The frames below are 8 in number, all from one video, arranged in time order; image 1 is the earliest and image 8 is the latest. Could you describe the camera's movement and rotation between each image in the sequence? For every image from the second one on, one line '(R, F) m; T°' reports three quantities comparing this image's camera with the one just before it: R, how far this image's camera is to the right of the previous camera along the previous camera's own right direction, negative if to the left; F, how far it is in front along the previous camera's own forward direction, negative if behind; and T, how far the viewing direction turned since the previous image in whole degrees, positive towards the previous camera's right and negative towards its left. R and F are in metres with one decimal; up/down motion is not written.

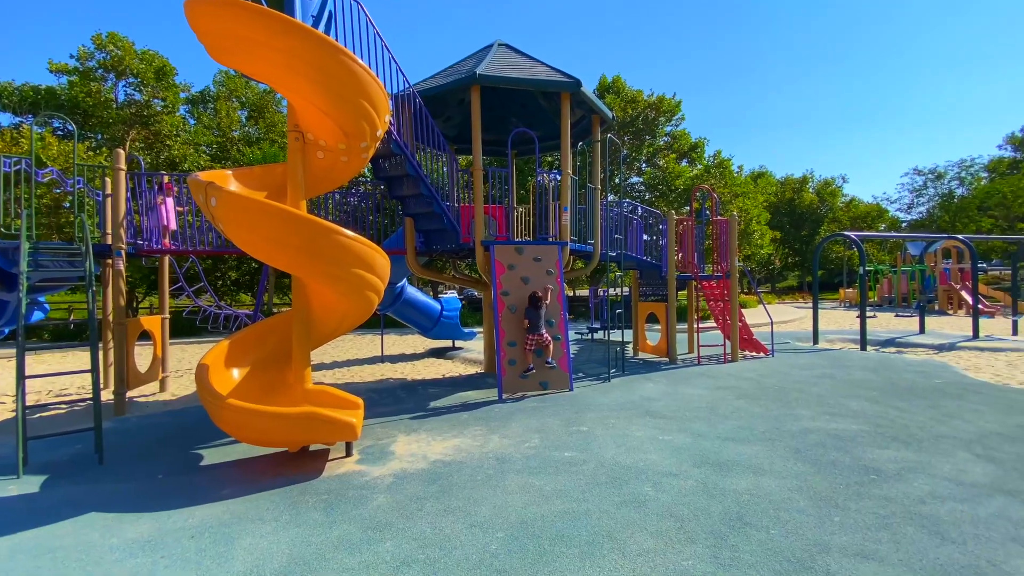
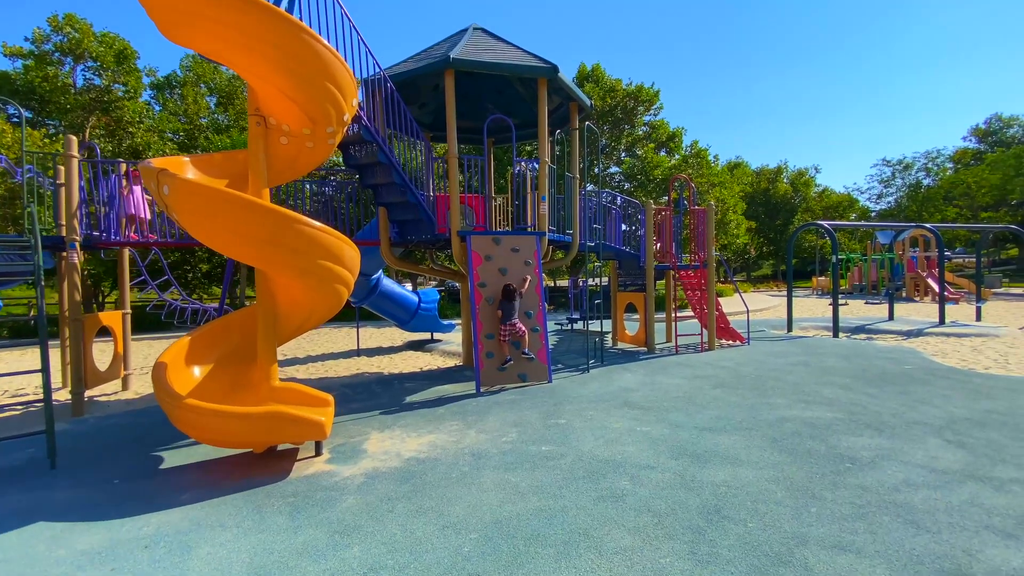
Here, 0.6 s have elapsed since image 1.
(+0.1, +0.1) m; +2°
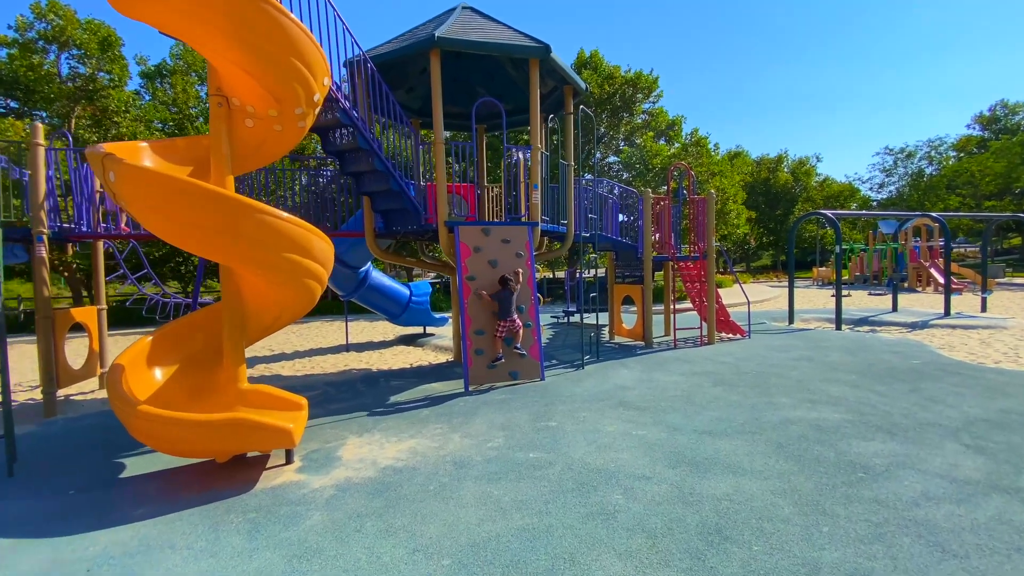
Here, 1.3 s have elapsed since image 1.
(+0.1, +0.3) m; 0°
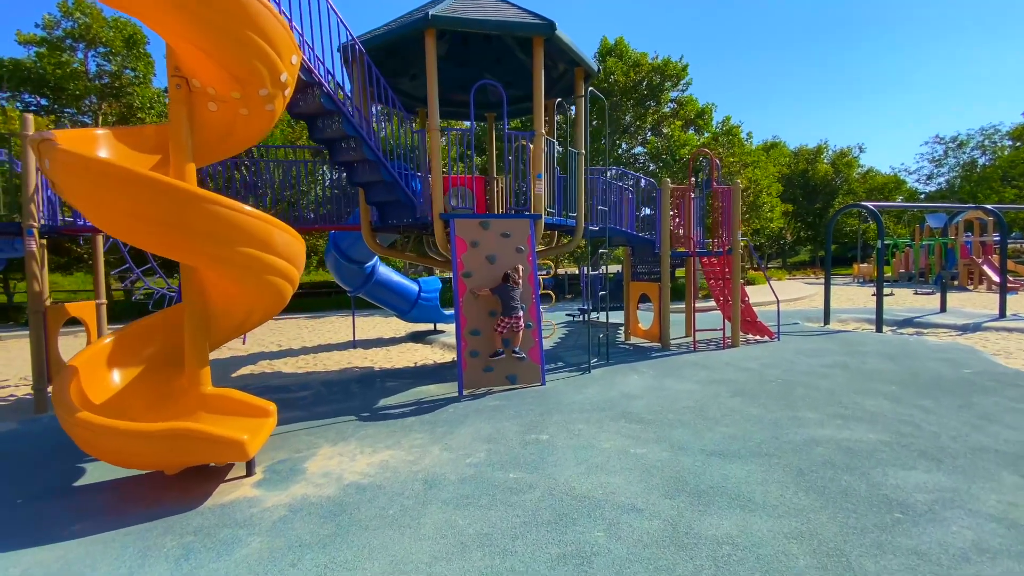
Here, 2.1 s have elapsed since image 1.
(+0.4, +0.5) m; -3°
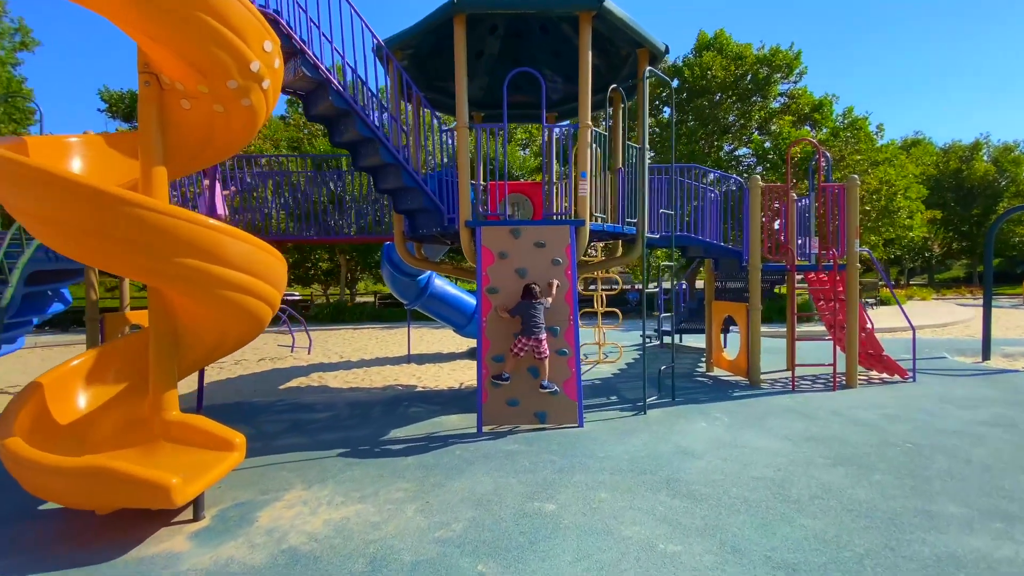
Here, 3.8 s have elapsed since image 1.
(+0.7, +1.0) m; -12°
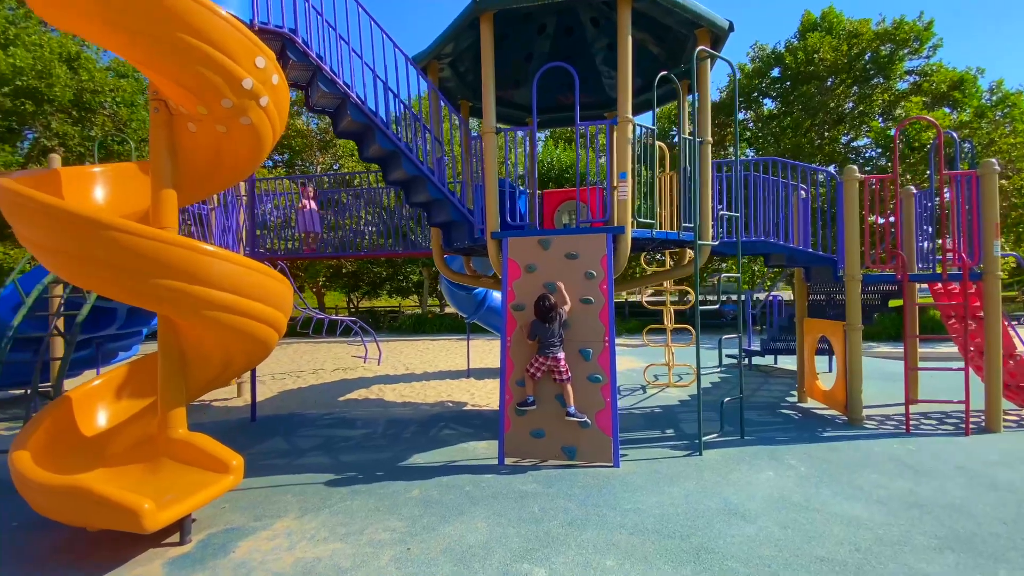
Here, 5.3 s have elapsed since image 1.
(+0.7, +0.5) m; -12°
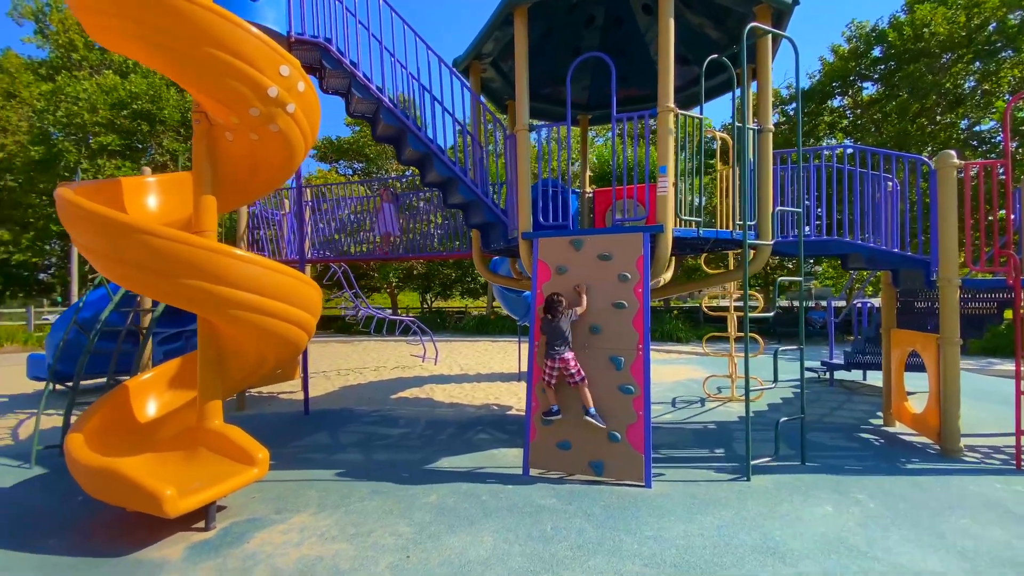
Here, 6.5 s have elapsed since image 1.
(+0.4, +0.2) m; -9°
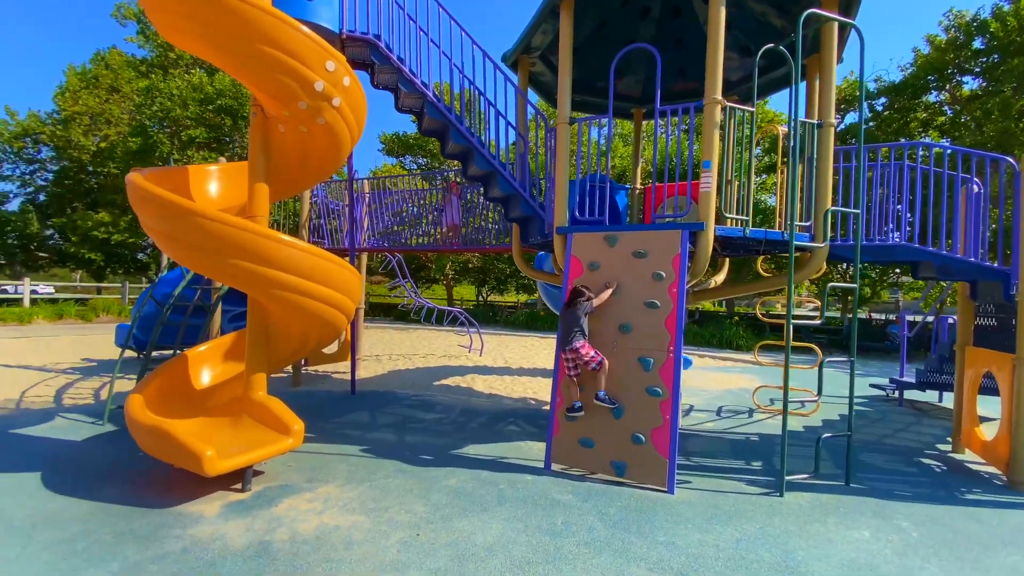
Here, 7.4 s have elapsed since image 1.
(+0.3, 0.0) m; -7°
